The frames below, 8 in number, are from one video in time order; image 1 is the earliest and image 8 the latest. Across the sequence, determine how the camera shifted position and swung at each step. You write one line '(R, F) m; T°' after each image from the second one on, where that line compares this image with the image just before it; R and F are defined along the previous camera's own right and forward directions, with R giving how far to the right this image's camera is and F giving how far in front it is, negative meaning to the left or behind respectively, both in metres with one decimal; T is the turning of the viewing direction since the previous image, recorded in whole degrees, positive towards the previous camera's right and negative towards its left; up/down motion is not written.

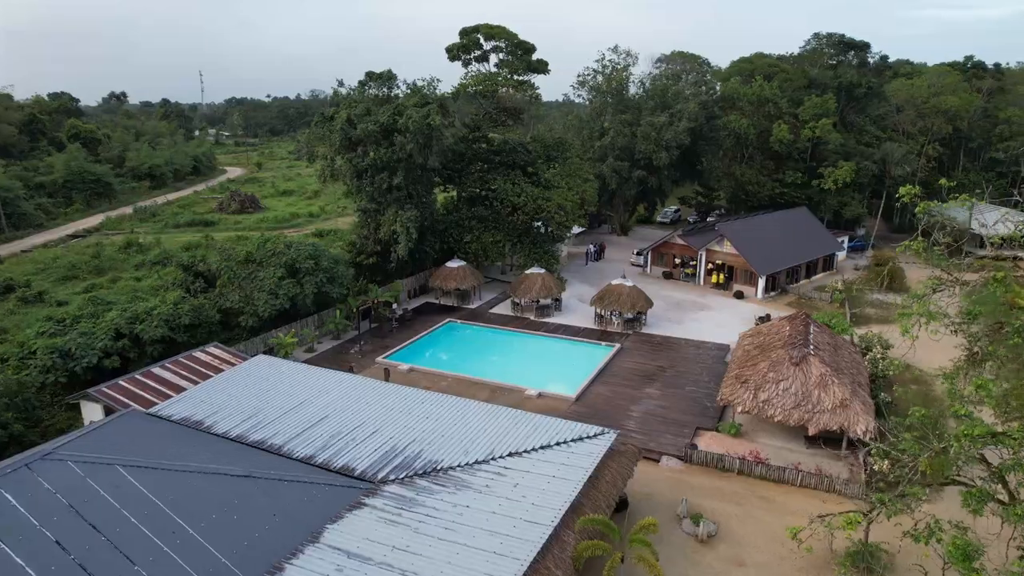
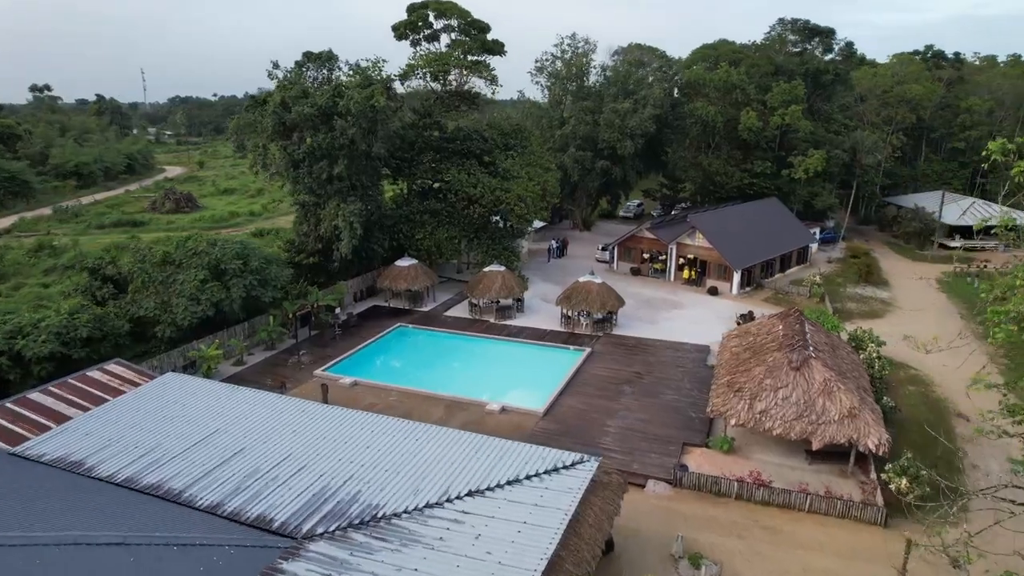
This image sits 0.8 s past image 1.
(0.0, +3.1) m; +4°
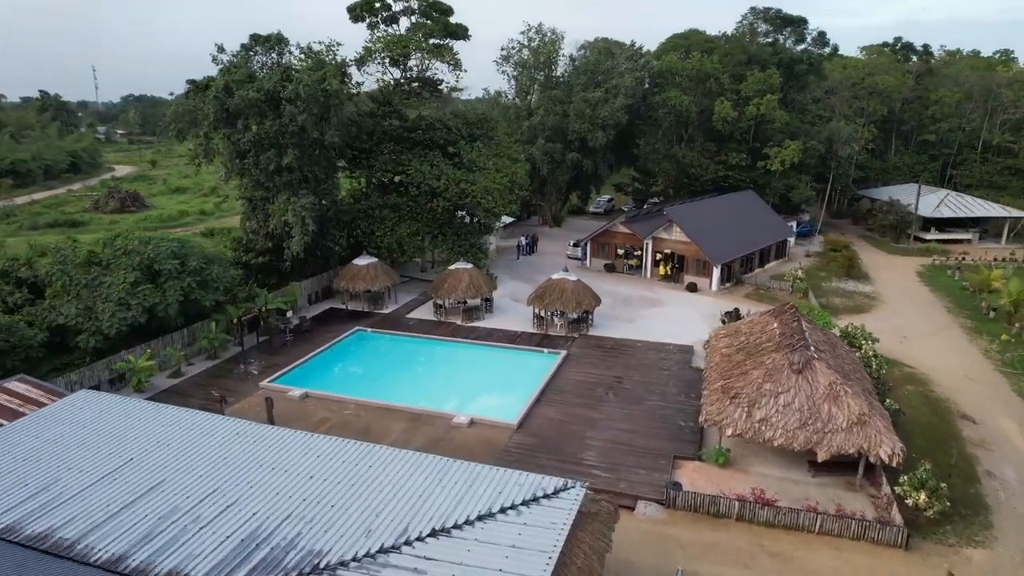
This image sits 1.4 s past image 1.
(0.0, +2.2) m; +3°
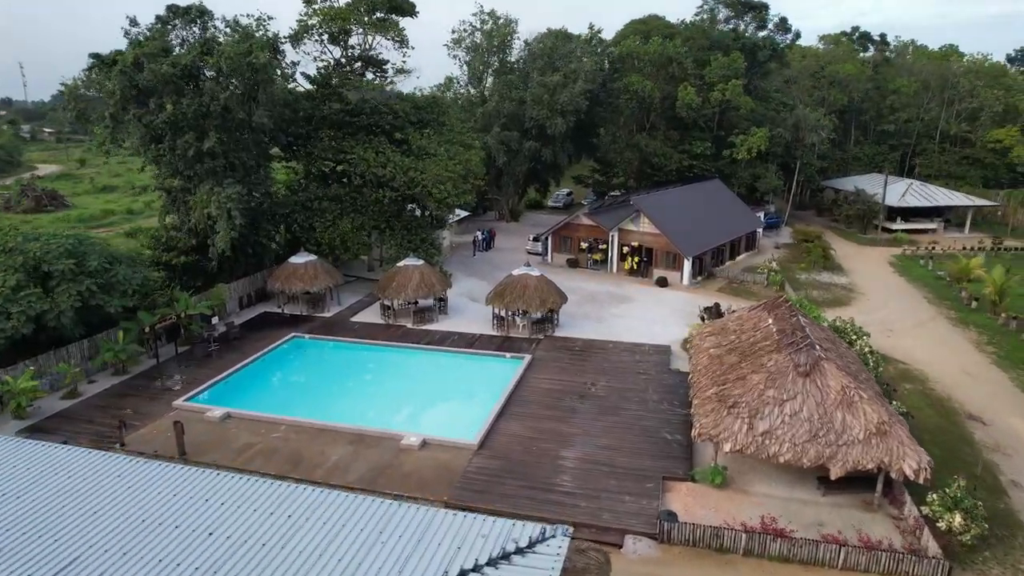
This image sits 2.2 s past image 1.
(0.0, +2.7) m; +4°
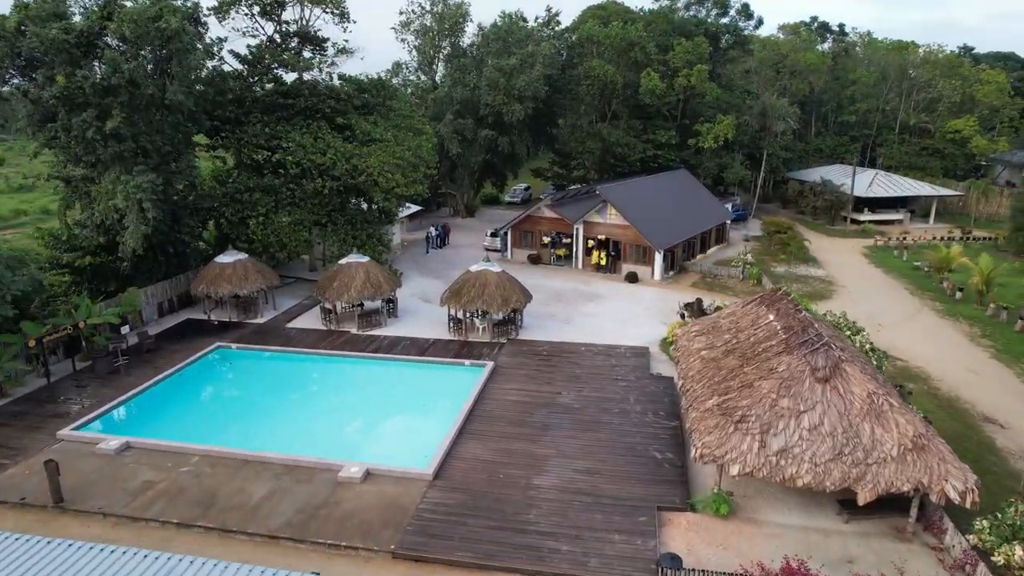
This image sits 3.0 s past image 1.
(-0.1, +2.6) m; +4°
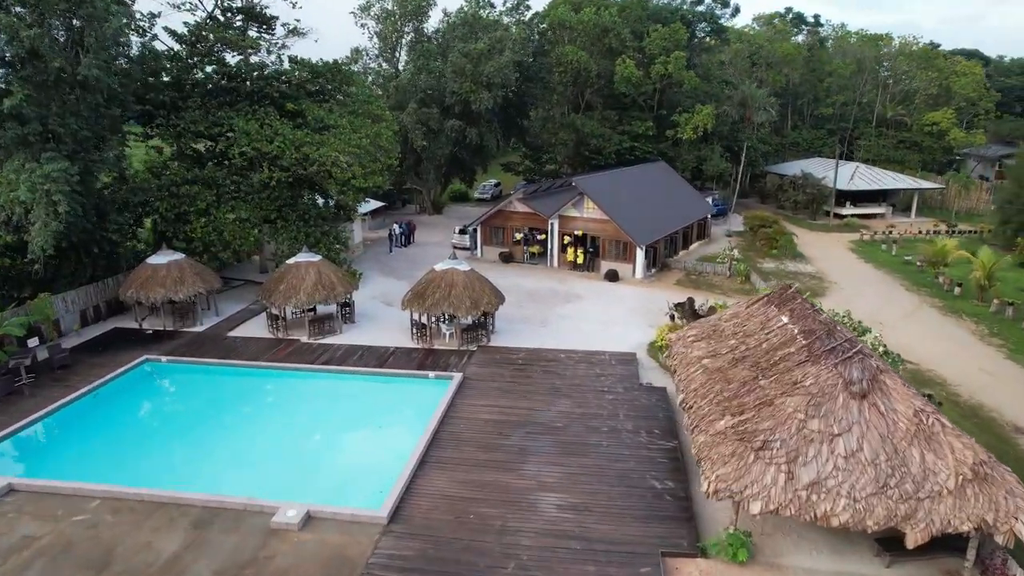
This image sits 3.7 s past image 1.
(0.0, +2.3) m; +2°
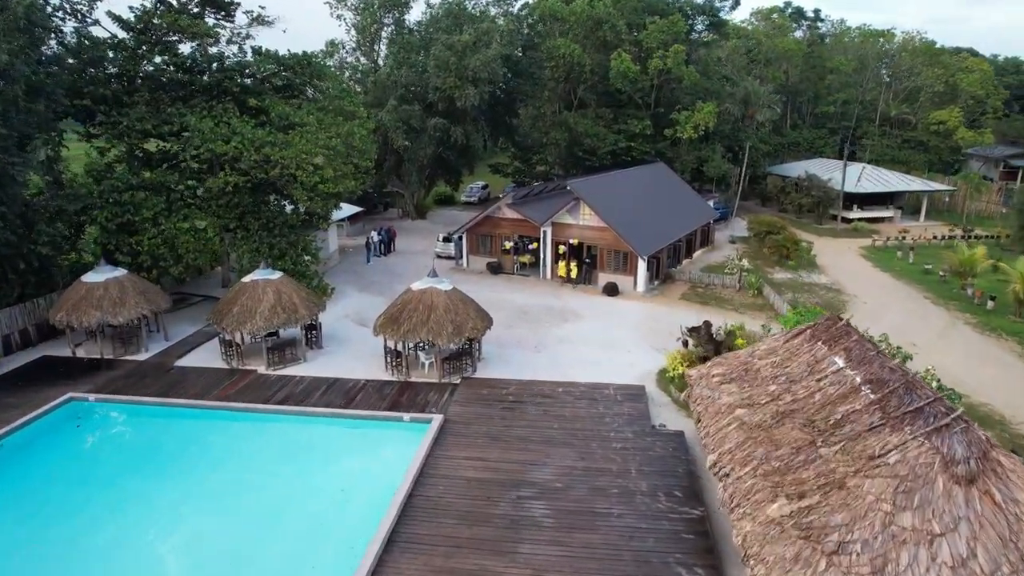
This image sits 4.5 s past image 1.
(0.0, +2.5) m; +1°
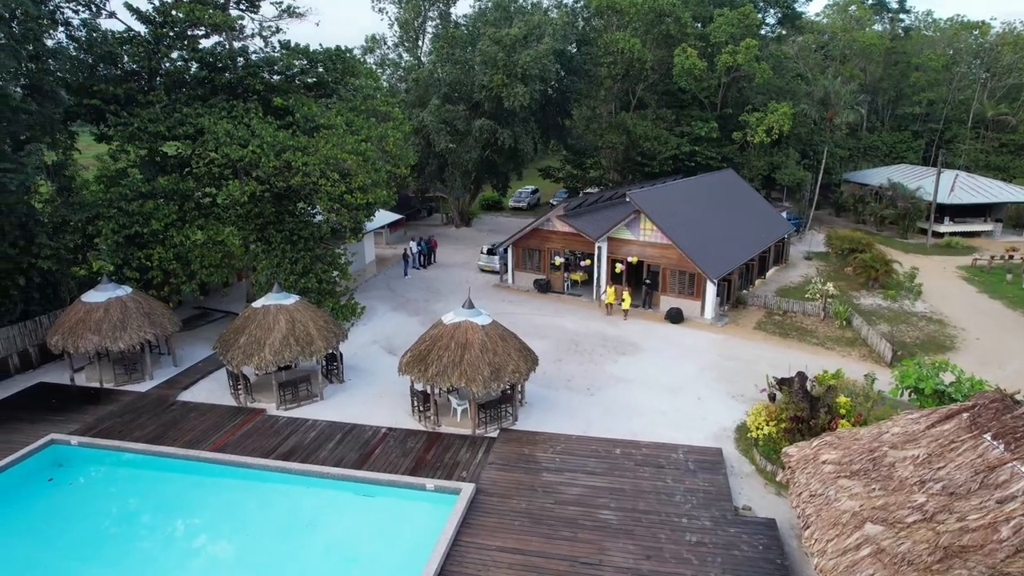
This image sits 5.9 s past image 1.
(0.0, +2.6) m; -4°
